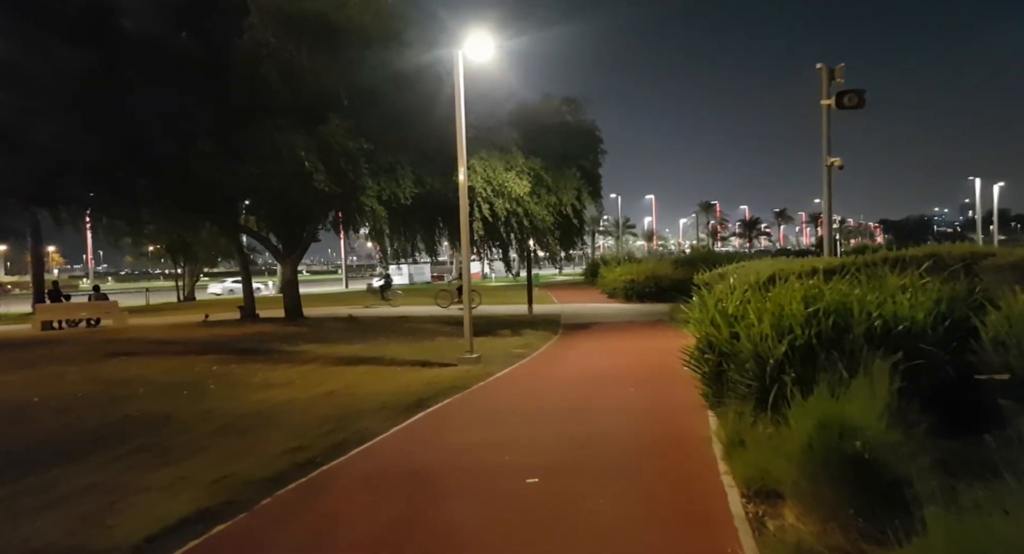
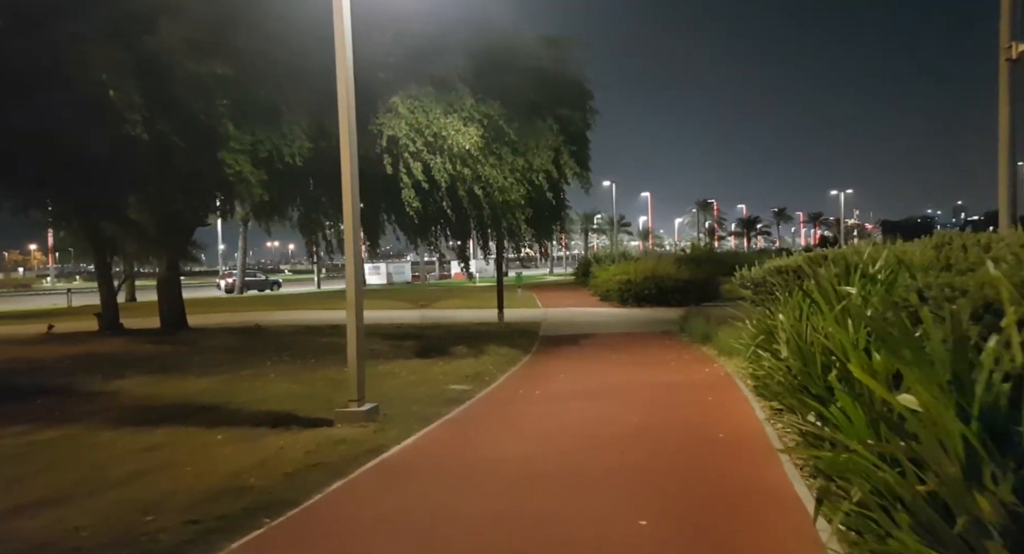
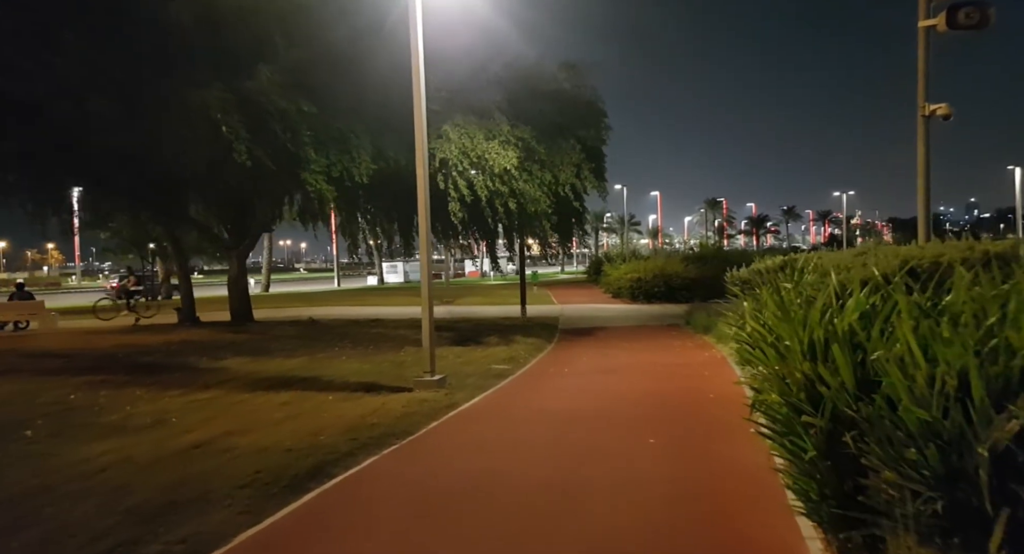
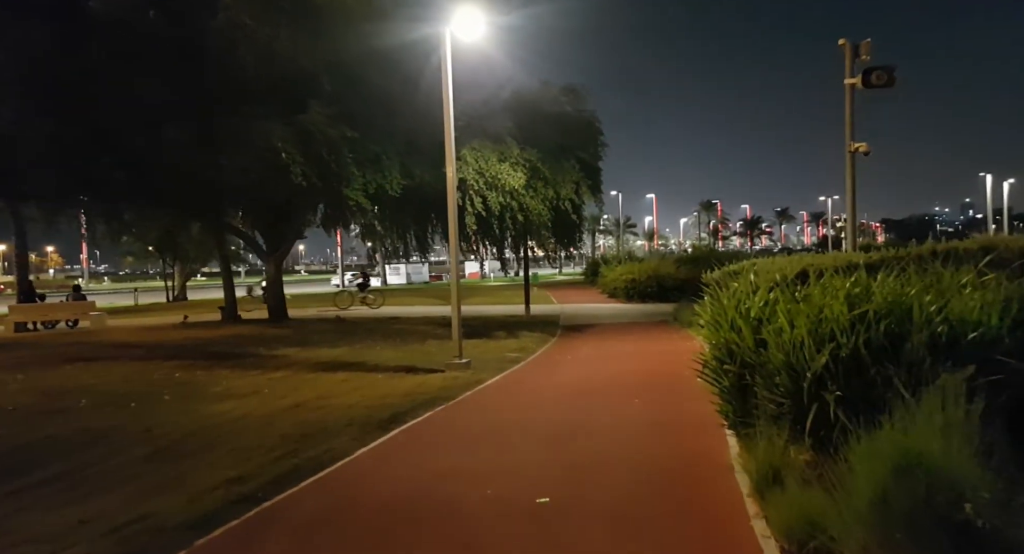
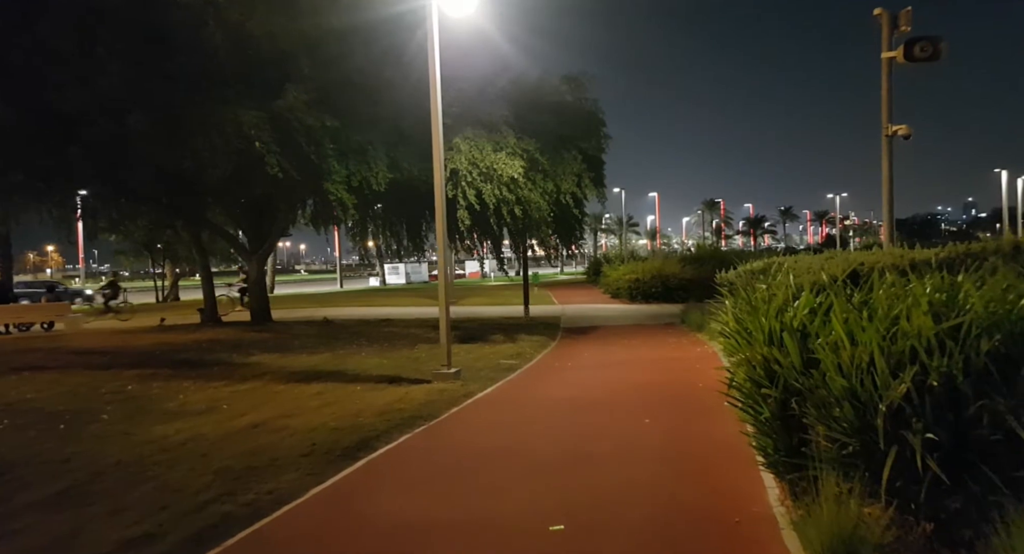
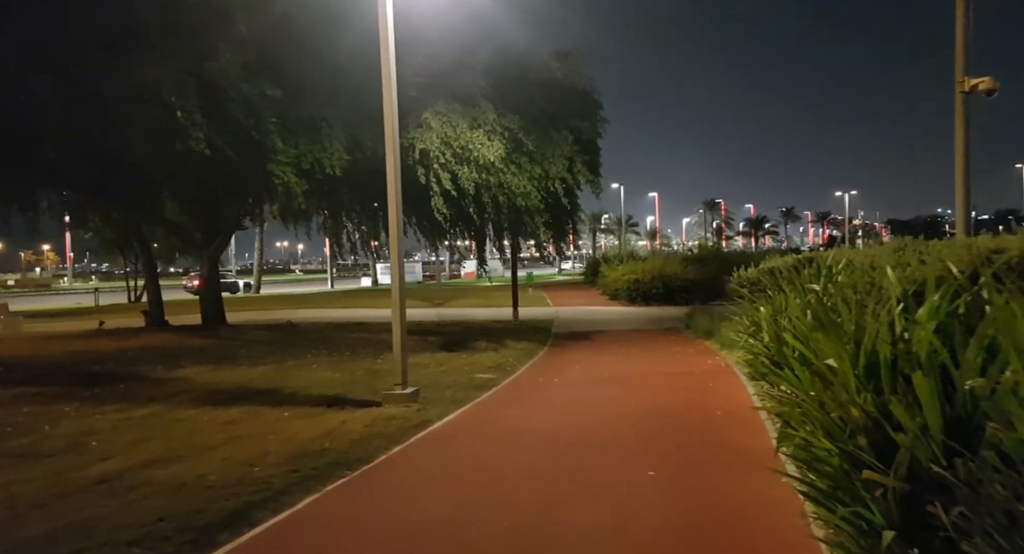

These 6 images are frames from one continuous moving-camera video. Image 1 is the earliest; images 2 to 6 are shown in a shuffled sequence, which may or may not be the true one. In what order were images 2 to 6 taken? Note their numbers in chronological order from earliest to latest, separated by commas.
4, 5, 3, 6, 2
